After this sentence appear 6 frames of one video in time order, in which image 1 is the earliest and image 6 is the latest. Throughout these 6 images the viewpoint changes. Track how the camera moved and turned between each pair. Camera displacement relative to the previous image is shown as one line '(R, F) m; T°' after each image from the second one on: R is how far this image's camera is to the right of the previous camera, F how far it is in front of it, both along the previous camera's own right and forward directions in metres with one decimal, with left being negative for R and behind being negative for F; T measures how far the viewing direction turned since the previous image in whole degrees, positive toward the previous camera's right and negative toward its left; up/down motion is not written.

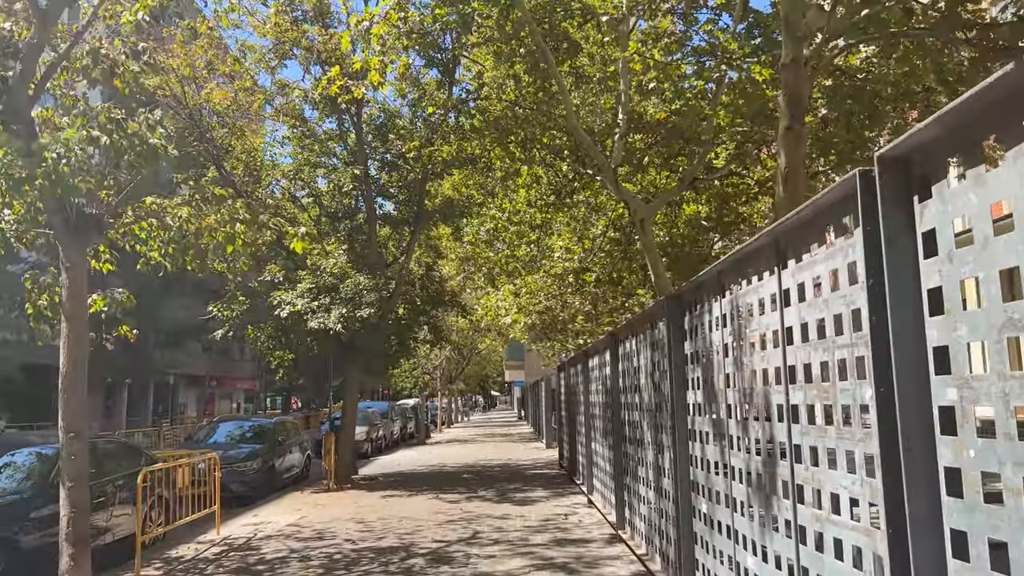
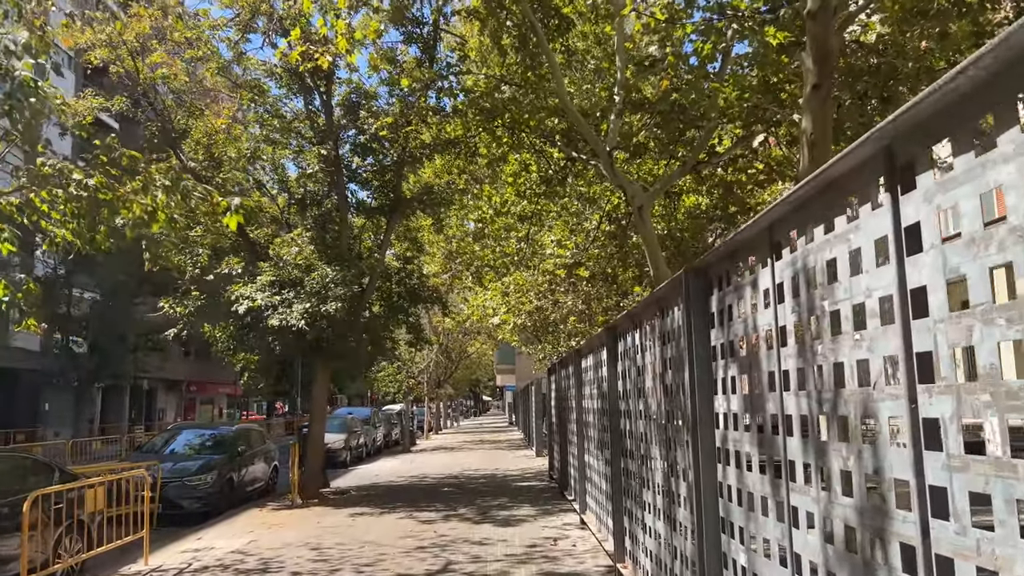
(+0.1, +1.3) m; +1°
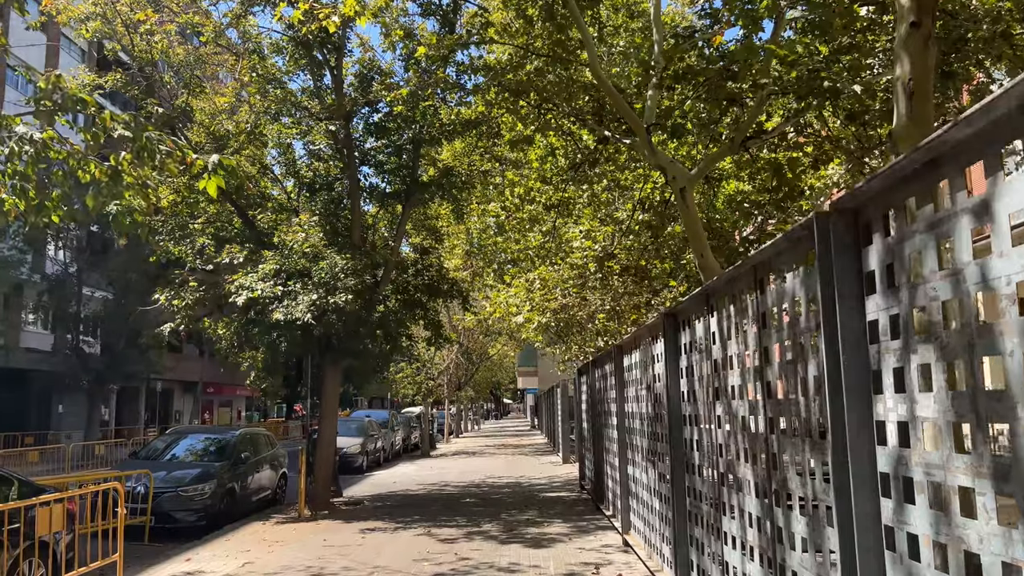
(-0.1, +1.2) m; -1°
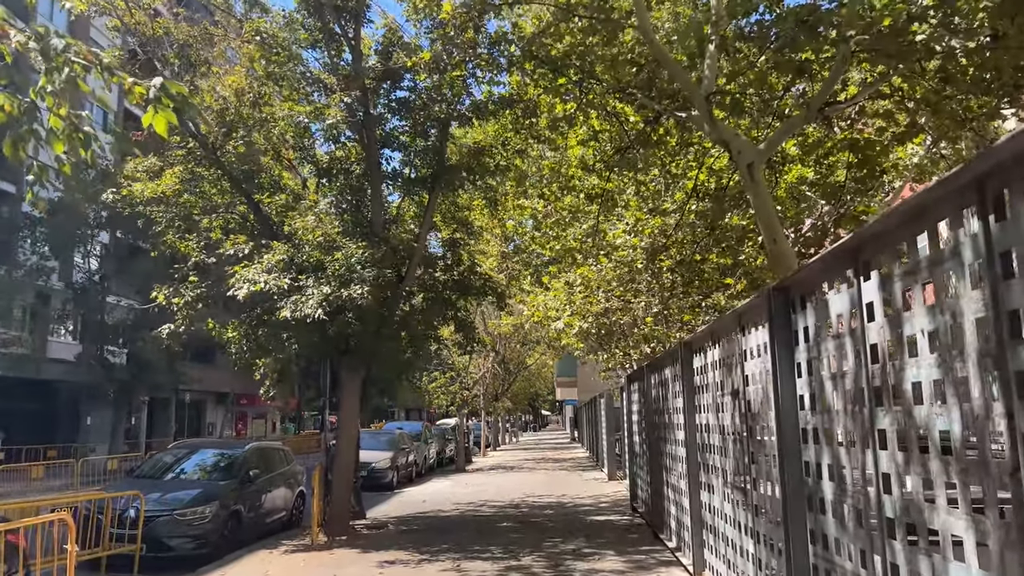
(-0.1, +1.4) m; -3°
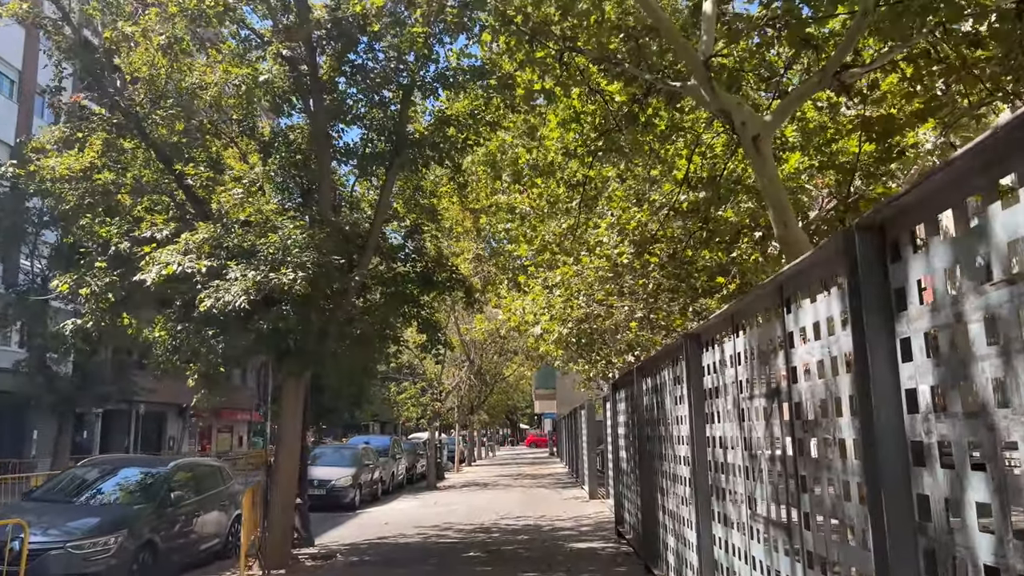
(+0.1, +1.4) m; +2°
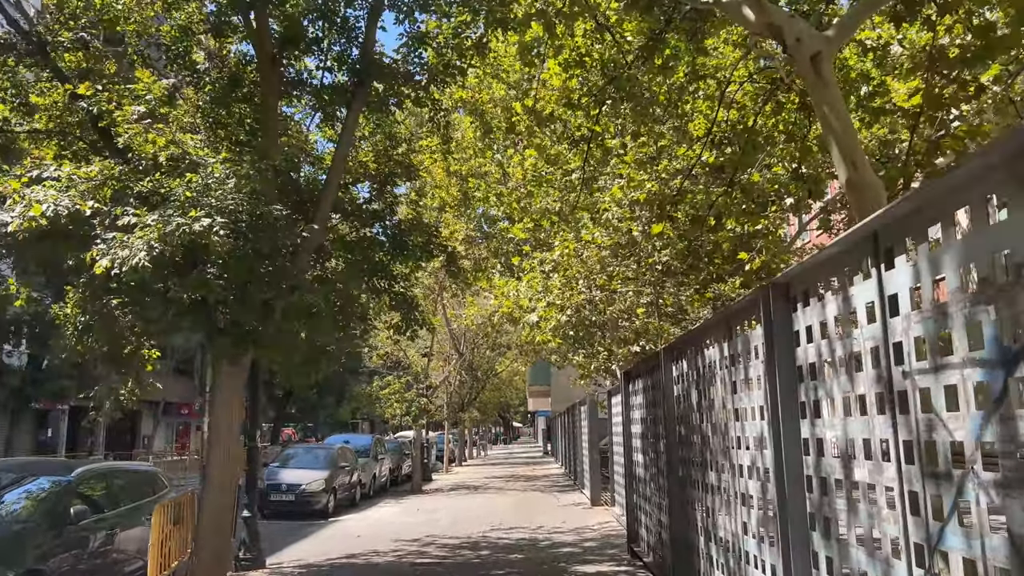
(0.0, +1.8) m; +1°
